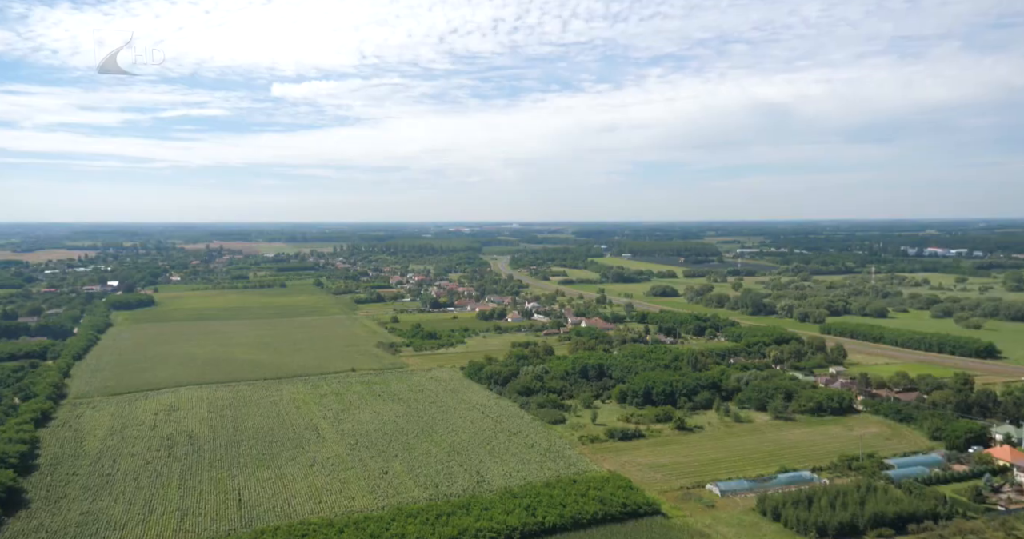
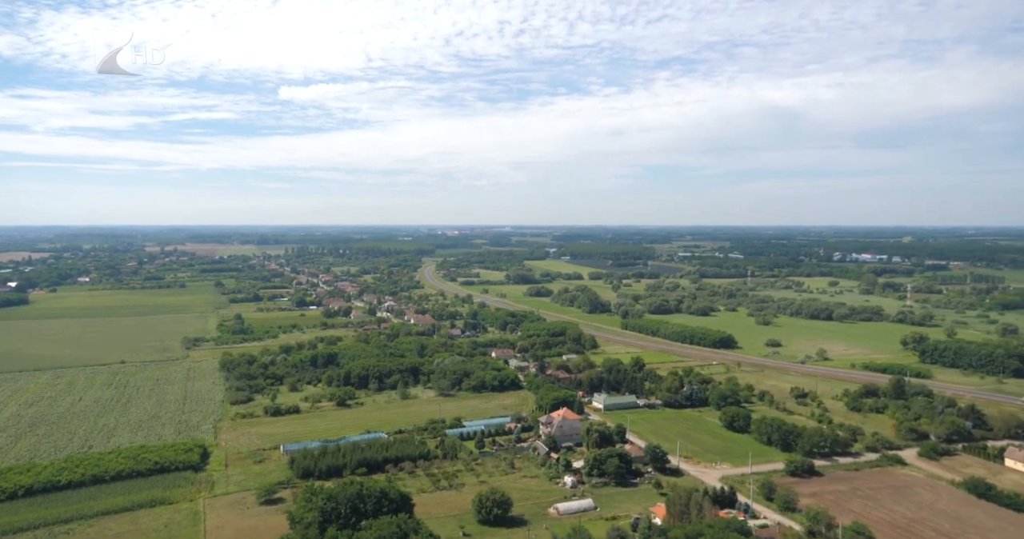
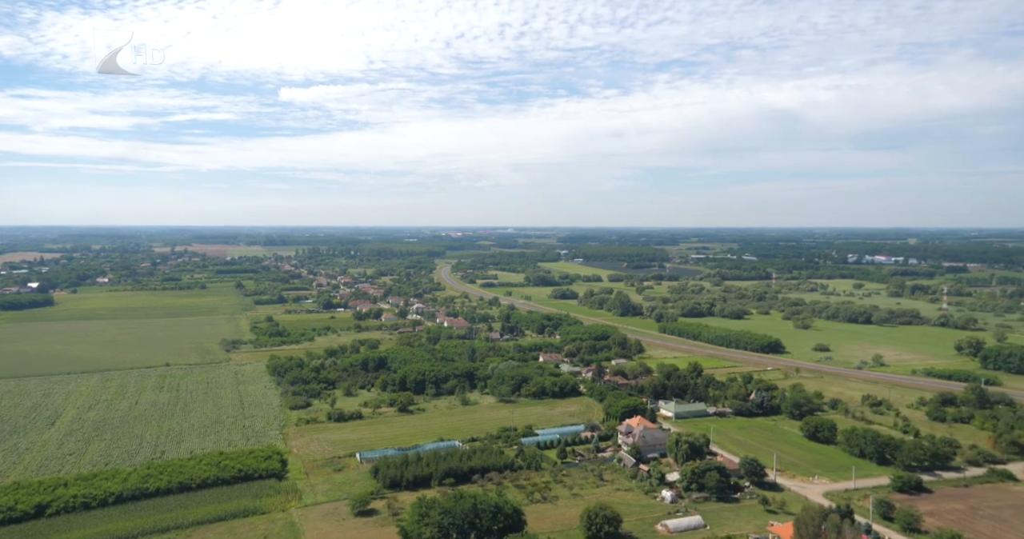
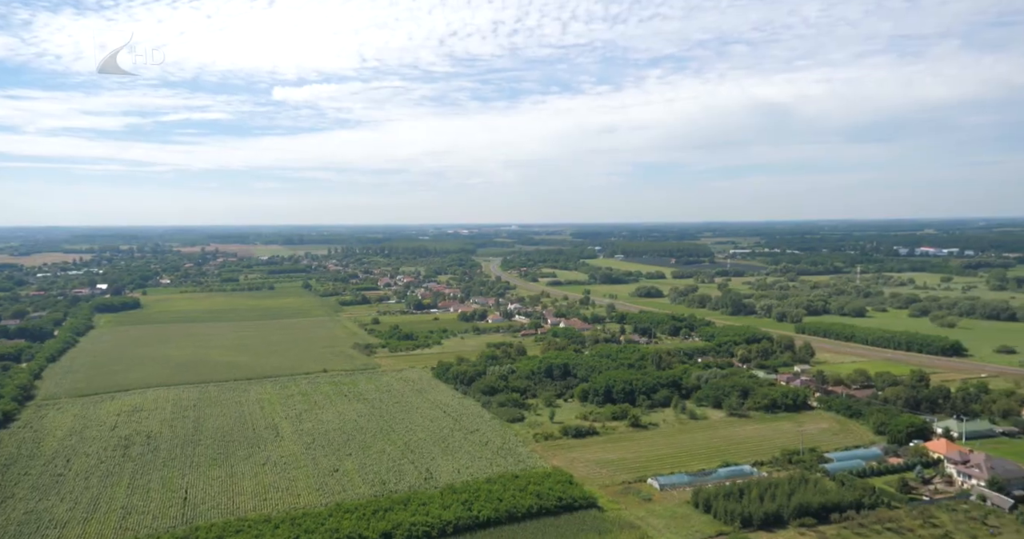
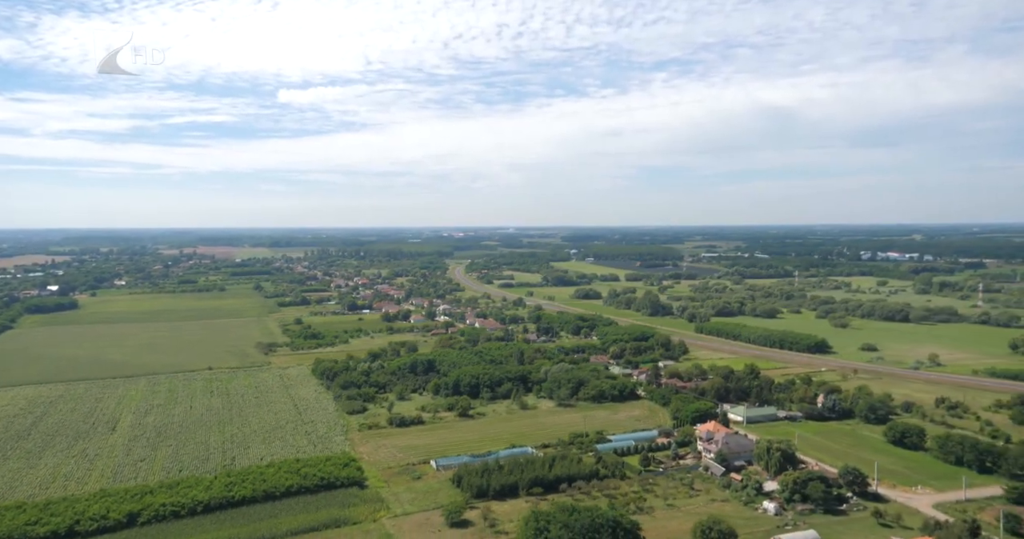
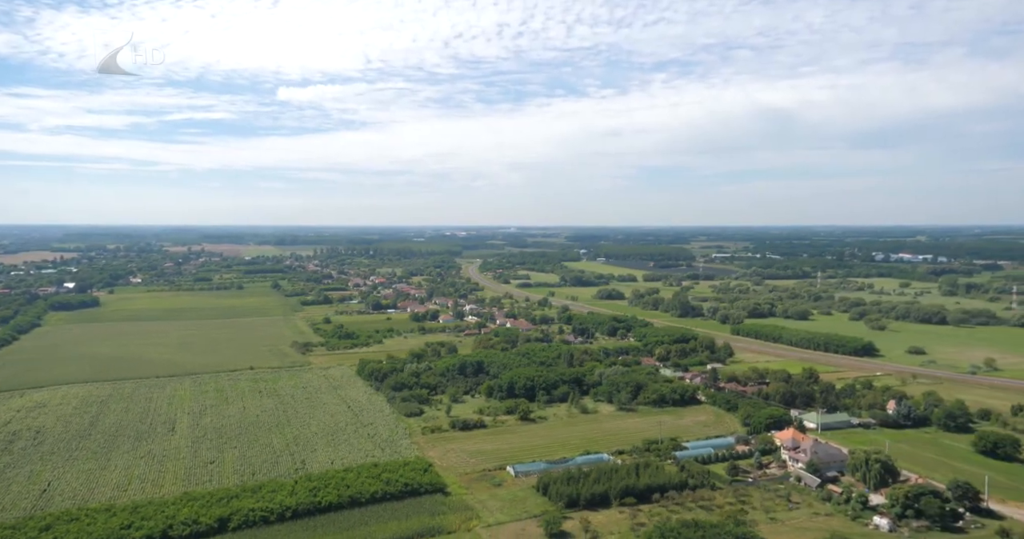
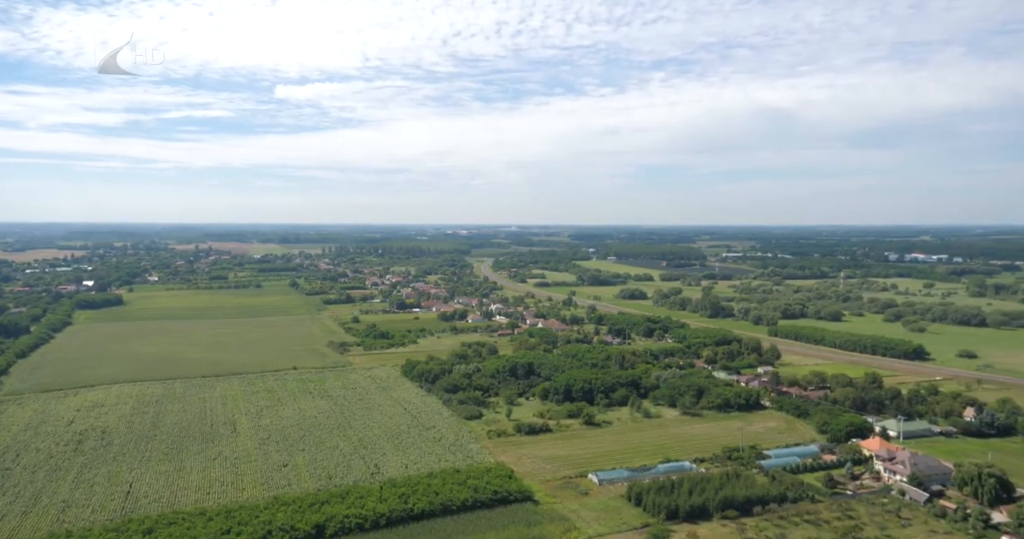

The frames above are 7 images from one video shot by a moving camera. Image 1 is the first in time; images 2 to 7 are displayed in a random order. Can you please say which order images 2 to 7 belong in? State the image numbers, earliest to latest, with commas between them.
4, 7, 6, 5, 3, 2
